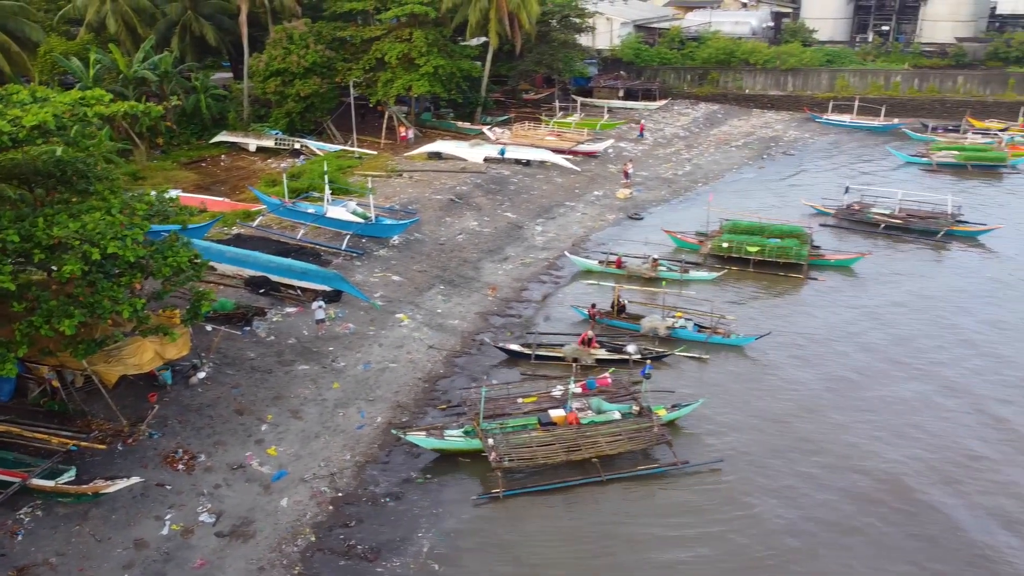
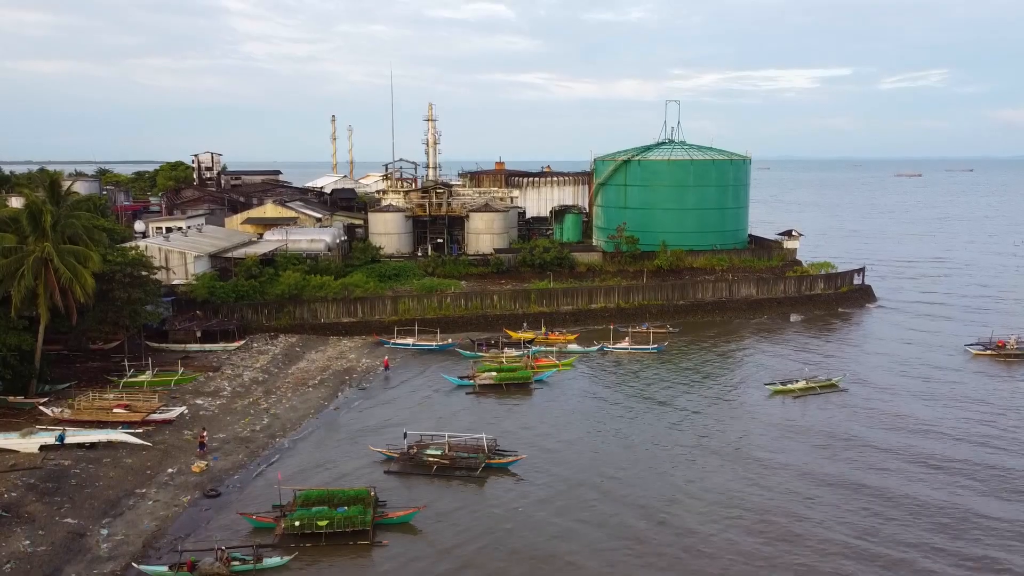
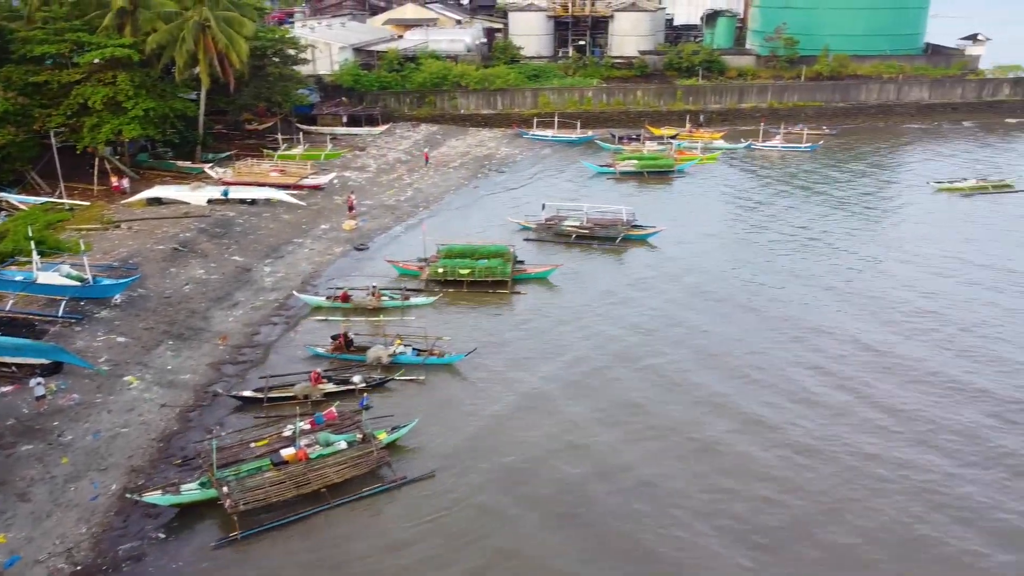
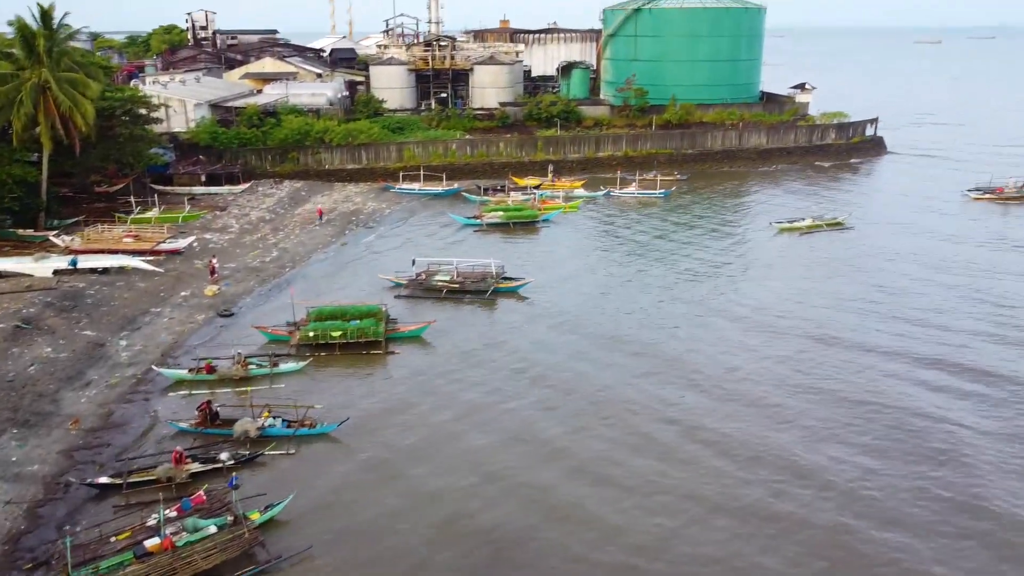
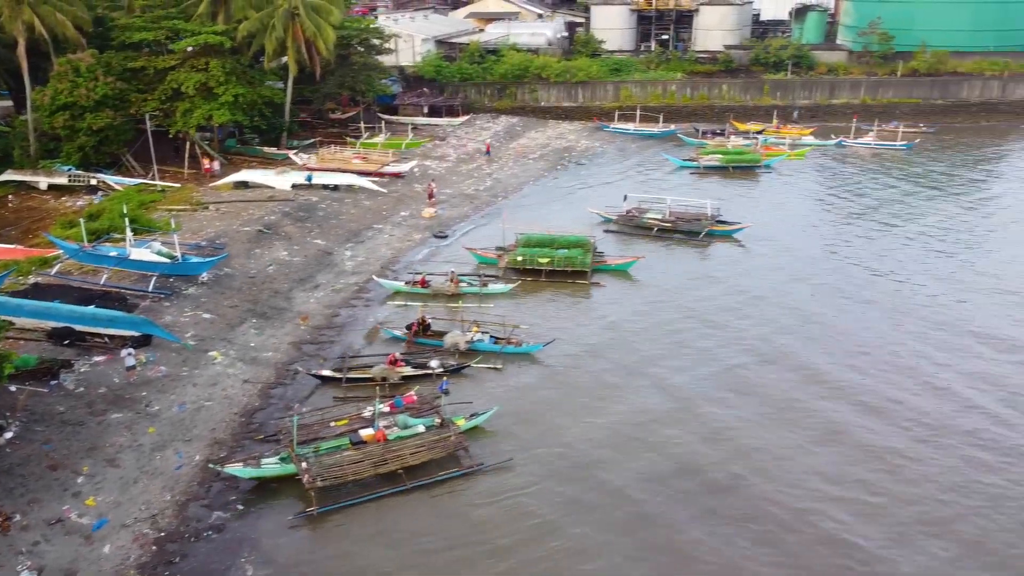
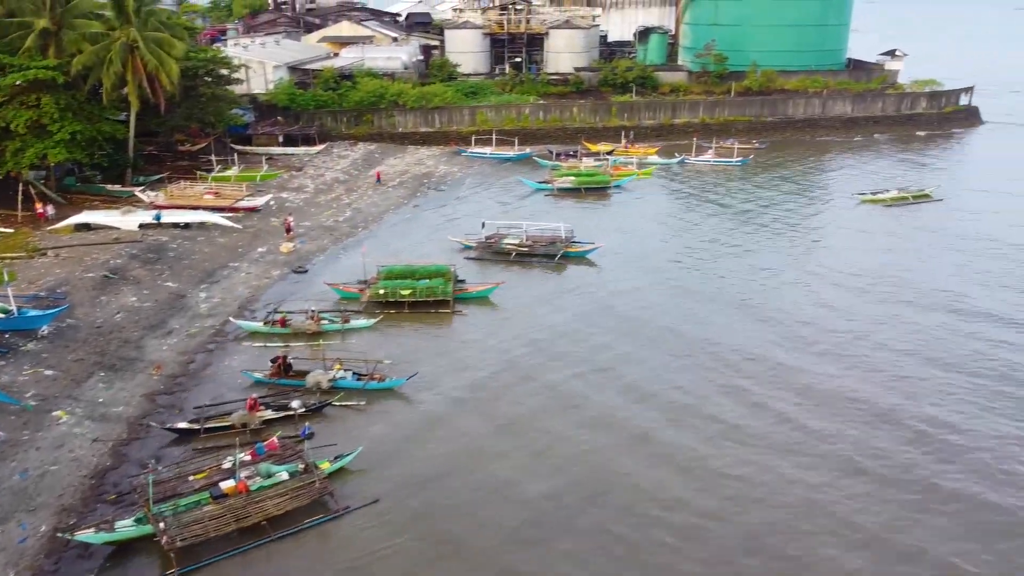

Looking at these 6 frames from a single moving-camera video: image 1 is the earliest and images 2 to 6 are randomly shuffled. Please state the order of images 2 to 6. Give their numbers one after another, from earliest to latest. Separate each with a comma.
5, 3, 6, 4, 2
